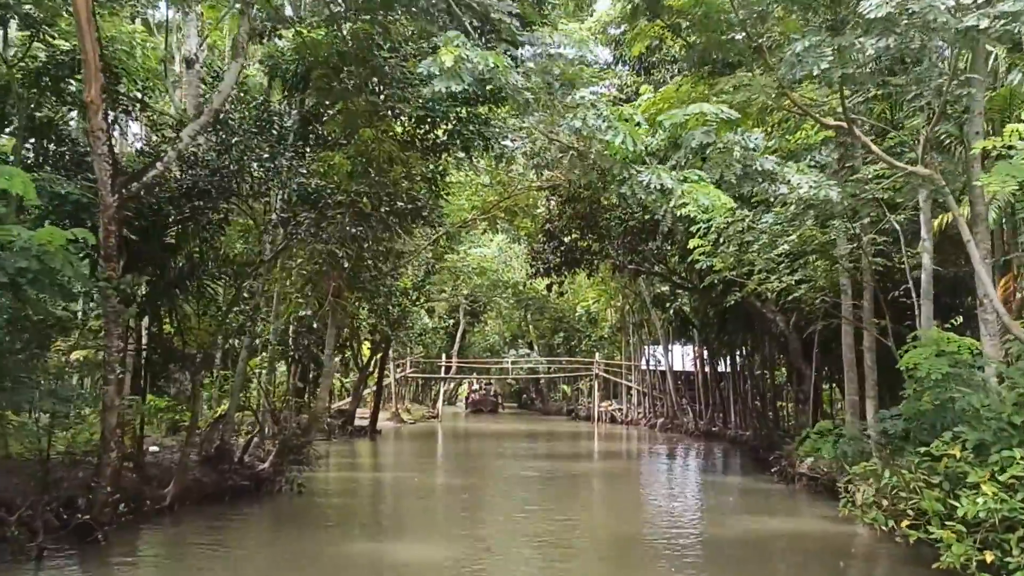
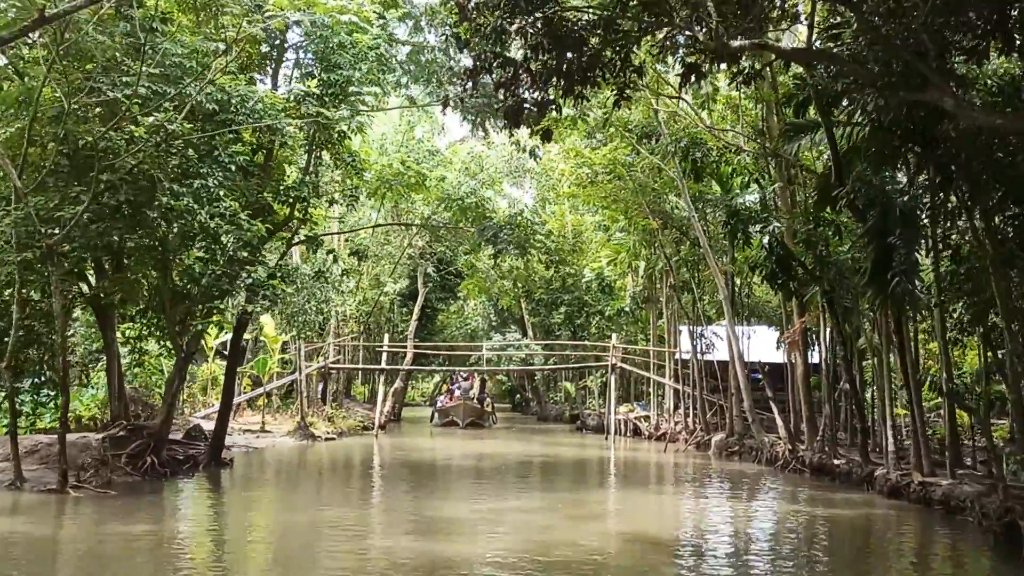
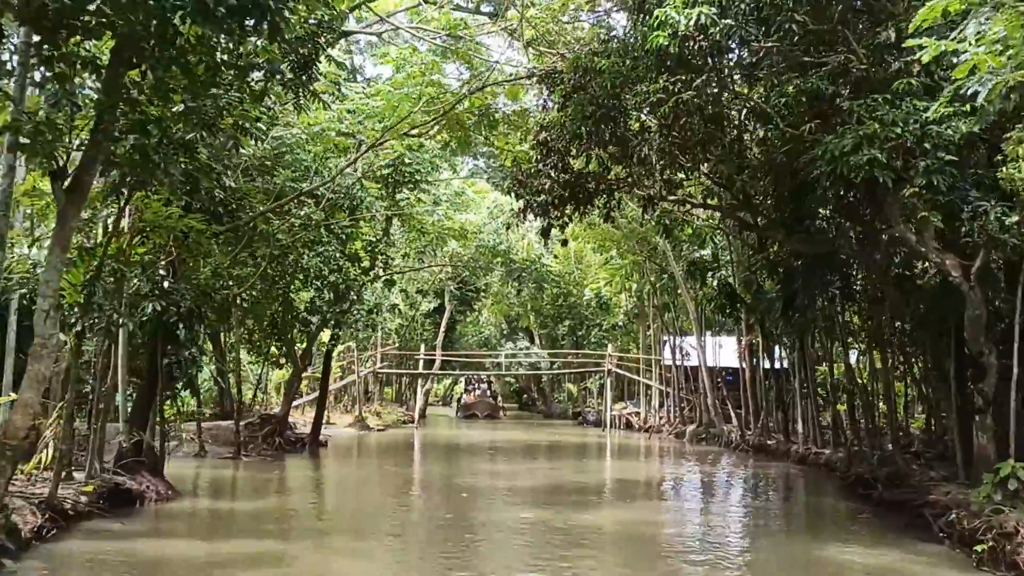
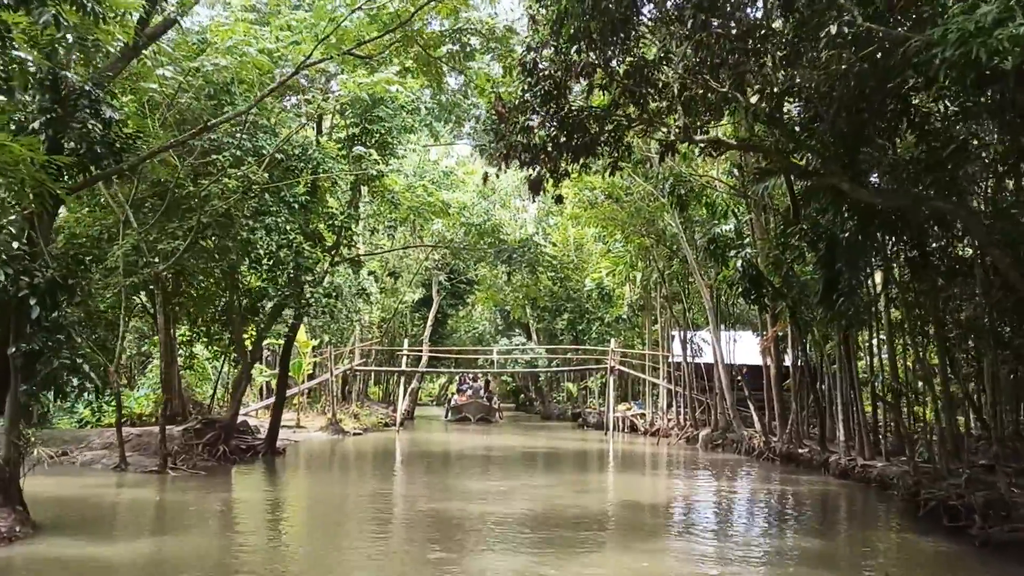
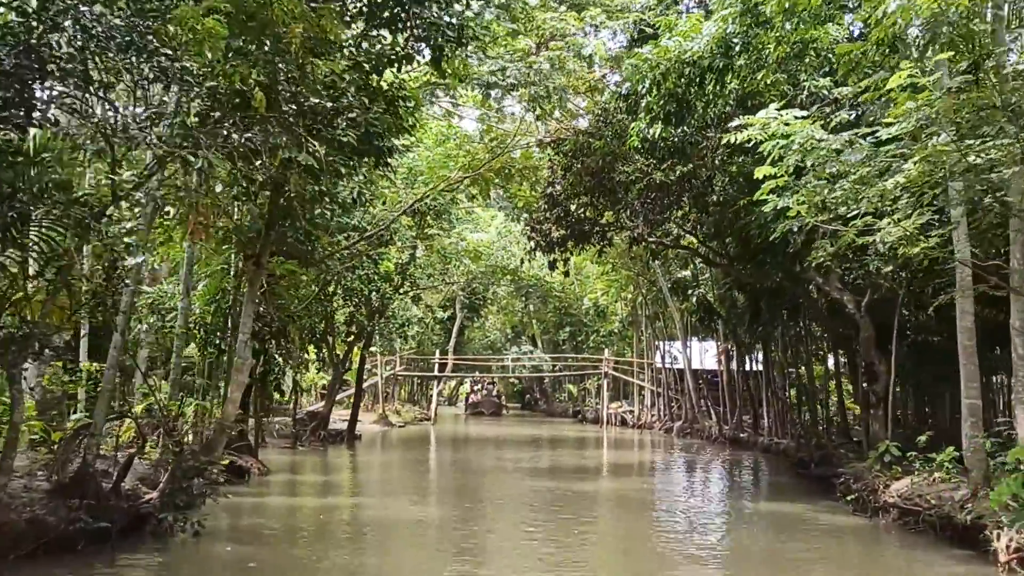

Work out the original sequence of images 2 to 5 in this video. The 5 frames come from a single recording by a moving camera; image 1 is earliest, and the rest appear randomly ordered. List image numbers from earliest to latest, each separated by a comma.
5, 3, 4, 2
